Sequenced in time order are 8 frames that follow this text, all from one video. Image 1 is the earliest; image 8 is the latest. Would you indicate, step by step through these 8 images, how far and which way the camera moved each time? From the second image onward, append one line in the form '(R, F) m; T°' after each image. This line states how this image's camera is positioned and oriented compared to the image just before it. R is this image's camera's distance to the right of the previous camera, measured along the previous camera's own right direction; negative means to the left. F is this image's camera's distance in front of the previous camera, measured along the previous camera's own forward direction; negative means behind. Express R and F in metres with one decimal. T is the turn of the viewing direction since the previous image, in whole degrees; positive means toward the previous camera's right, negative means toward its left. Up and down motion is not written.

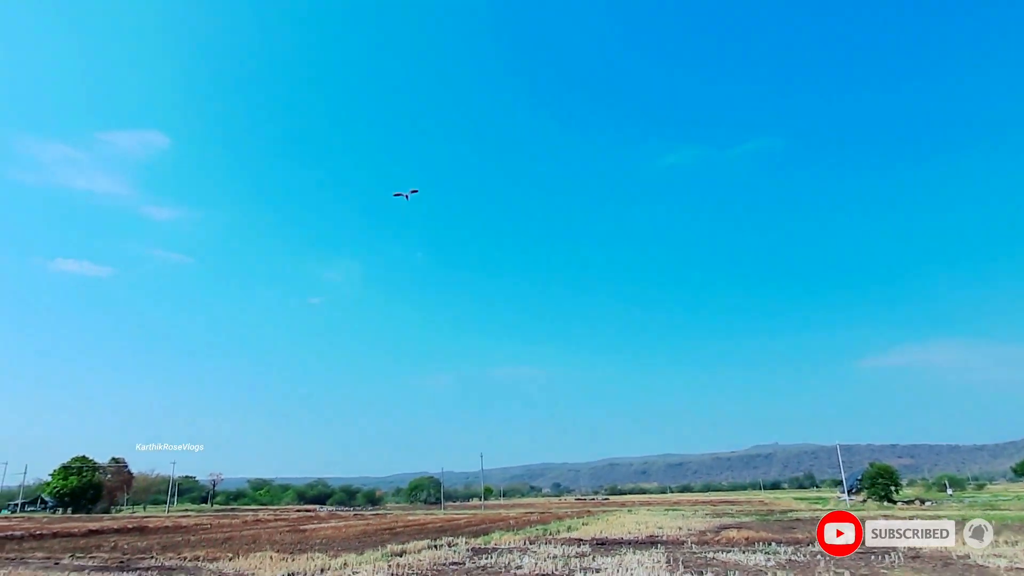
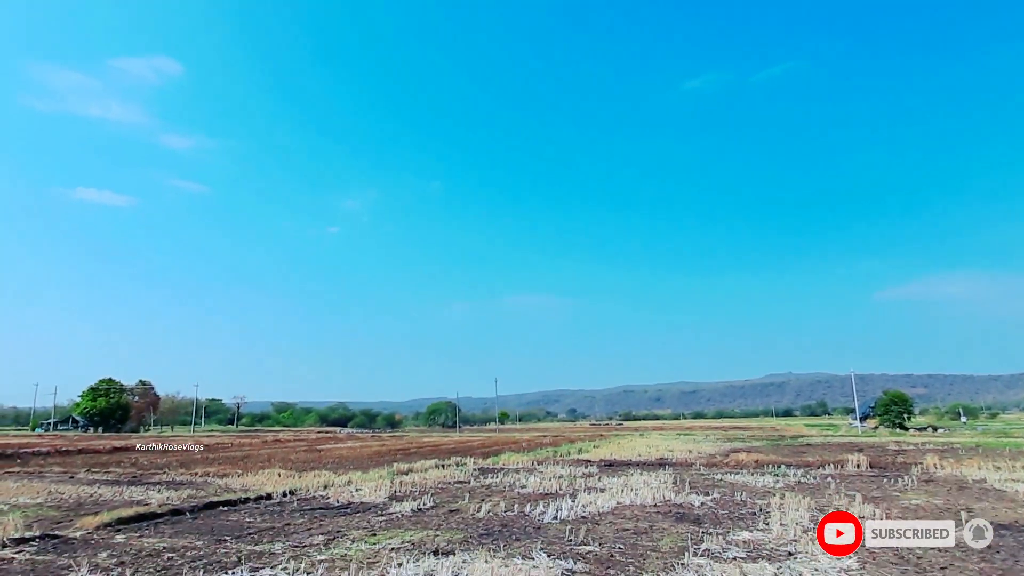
(+0.3, +0.7) m; -1°
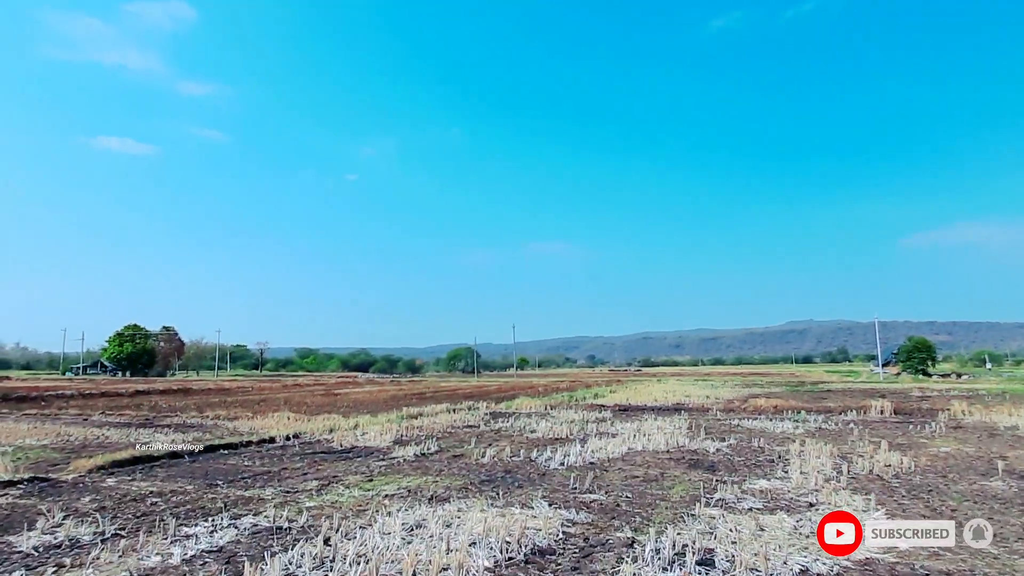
(+0.2, +0.7) m; -2°
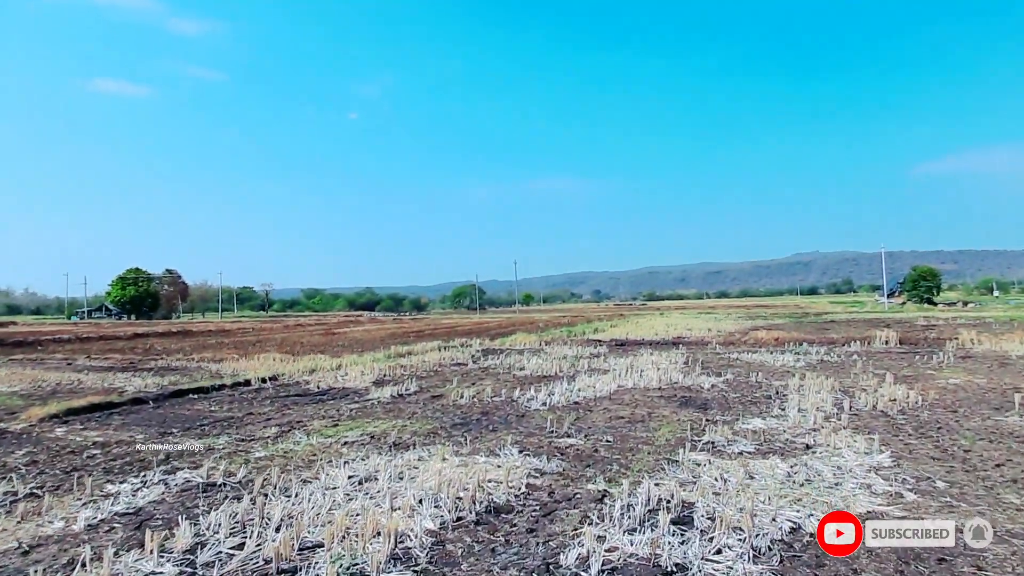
(+0.4, +0.9) m; 0°
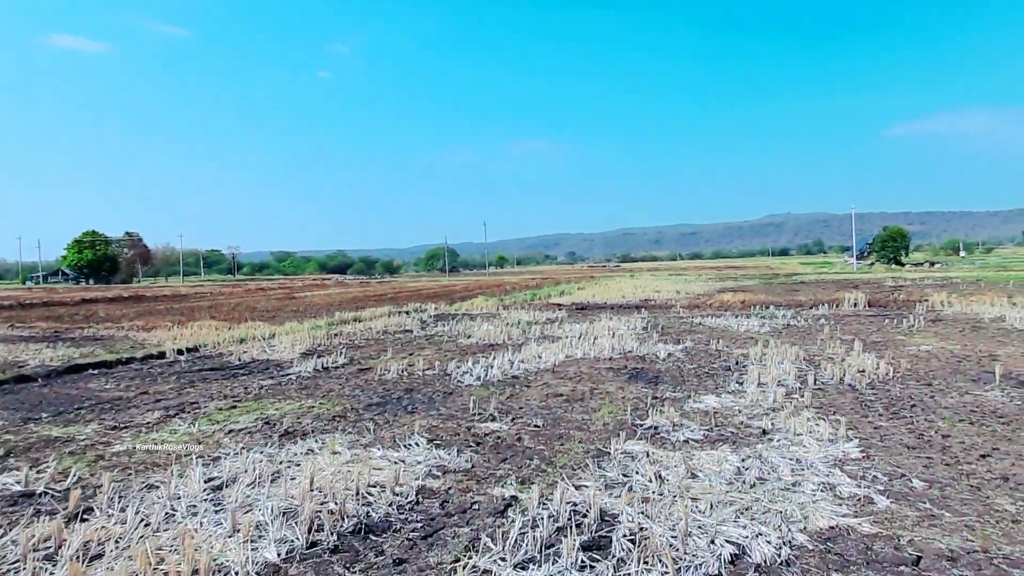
(+0.6, +1.2) m; +2°
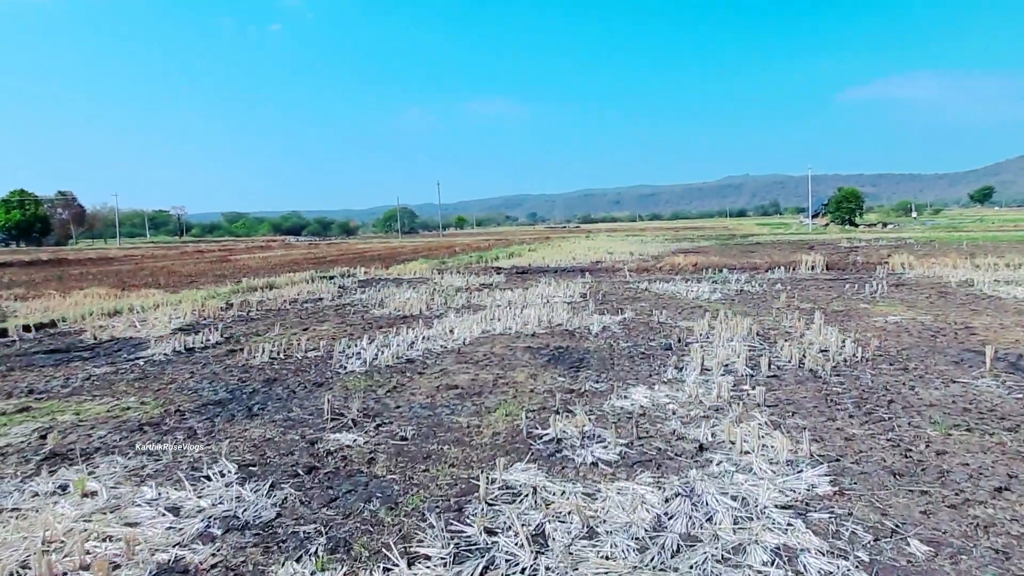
(+0.8, +1.7) m; +3°
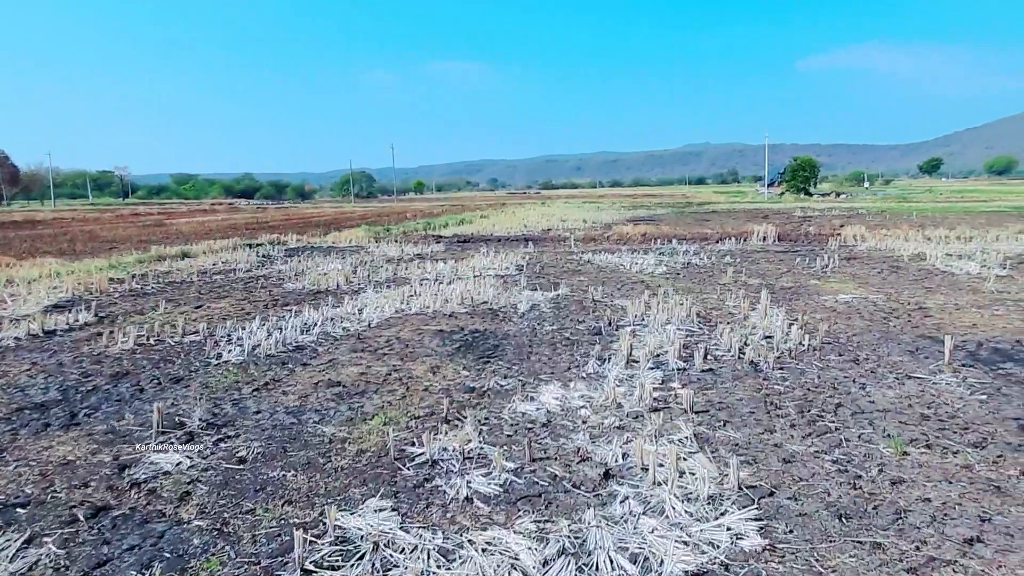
(+0.5, +1.0) m; +3°
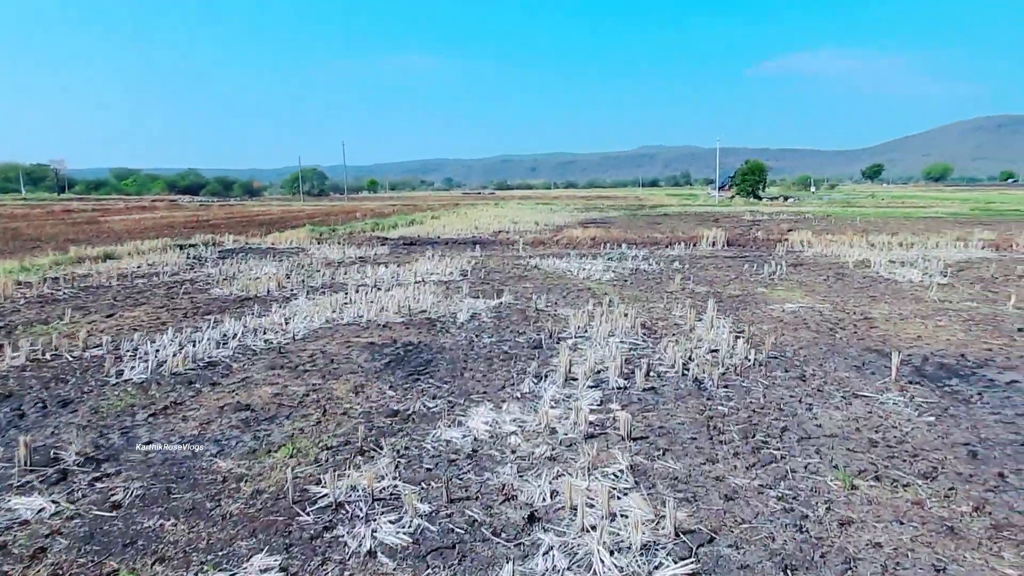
(+0.2, +0.4) m; +4°
